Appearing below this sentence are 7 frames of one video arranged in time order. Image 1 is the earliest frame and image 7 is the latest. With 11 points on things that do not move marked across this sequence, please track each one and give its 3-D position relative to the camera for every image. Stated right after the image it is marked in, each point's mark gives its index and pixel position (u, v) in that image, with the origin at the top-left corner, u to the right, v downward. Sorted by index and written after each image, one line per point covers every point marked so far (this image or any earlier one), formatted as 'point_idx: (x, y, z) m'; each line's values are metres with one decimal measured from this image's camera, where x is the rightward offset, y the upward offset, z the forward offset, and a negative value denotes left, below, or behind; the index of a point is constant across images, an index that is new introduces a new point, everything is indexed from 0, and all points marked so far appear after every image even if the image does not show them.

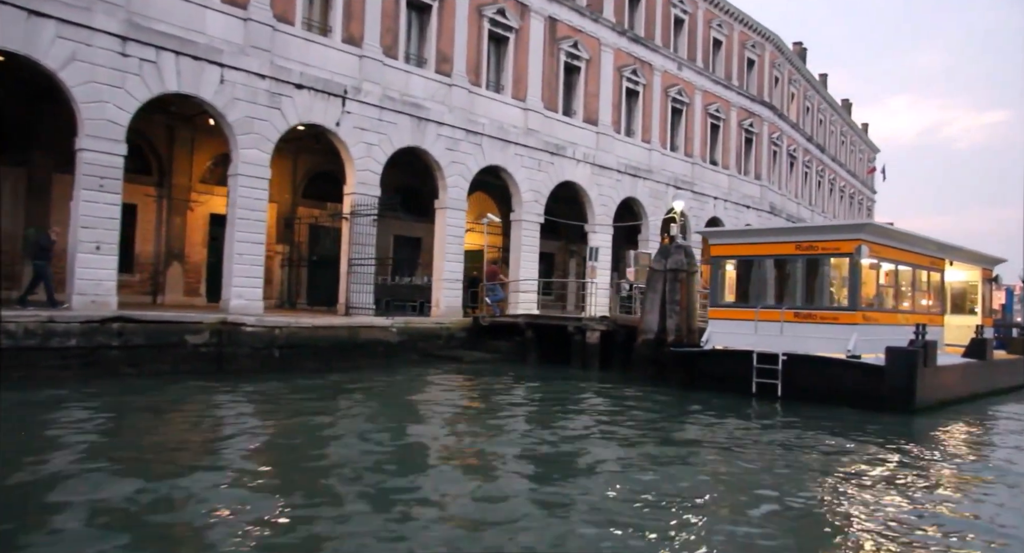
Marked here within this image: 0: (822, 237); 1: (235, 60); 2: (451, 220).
0: (+5.4, +0.7, +13.0) m
1: (-5.5, +4.3, +14.5) m
2: (-1.6, +1.5, +19.2) m
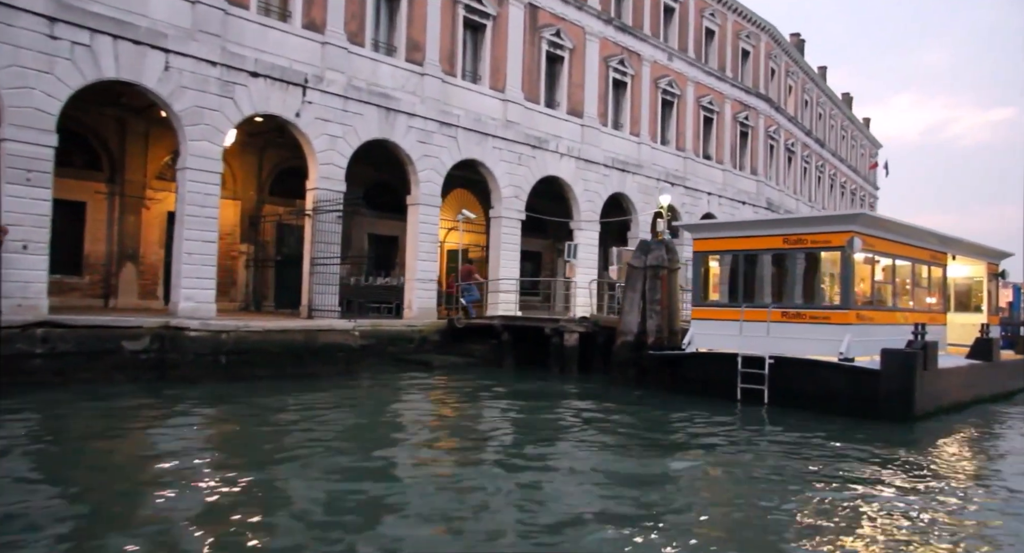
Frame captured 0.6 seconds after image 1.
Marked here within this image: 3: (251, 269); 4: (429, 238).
0: (+4.8, +0.8, +11.9) m
1: (-6.1, +4.3, +13.6) m
2: (-2.2, +1.5, +18.2) m
3: (-6.5, +0.2, +18.4) m
4: (-2.1, +1.0, +18.4) m
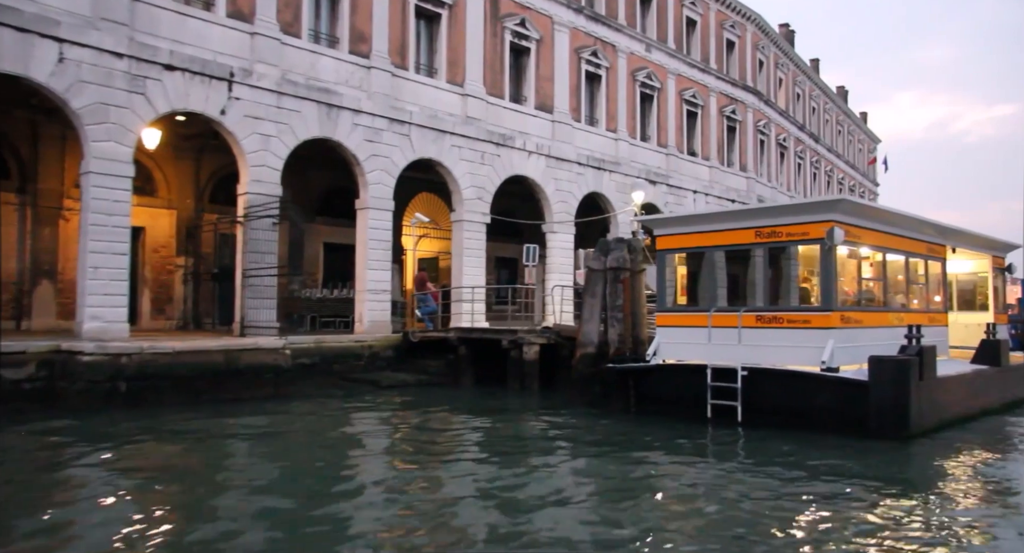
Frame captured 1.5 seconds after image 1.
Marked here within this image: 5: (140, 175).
0: (+3.8, +0.8, +10.4) m
1: (-7.2, +4.0, +12.1) m
2: (-3.2, +1.3, +16.7) m
3: (-7.4, -0.1, +16.9) m
4: (-3.1, +0.7, +16.9) m
5: (-8.3, +2.2, +16.4) m
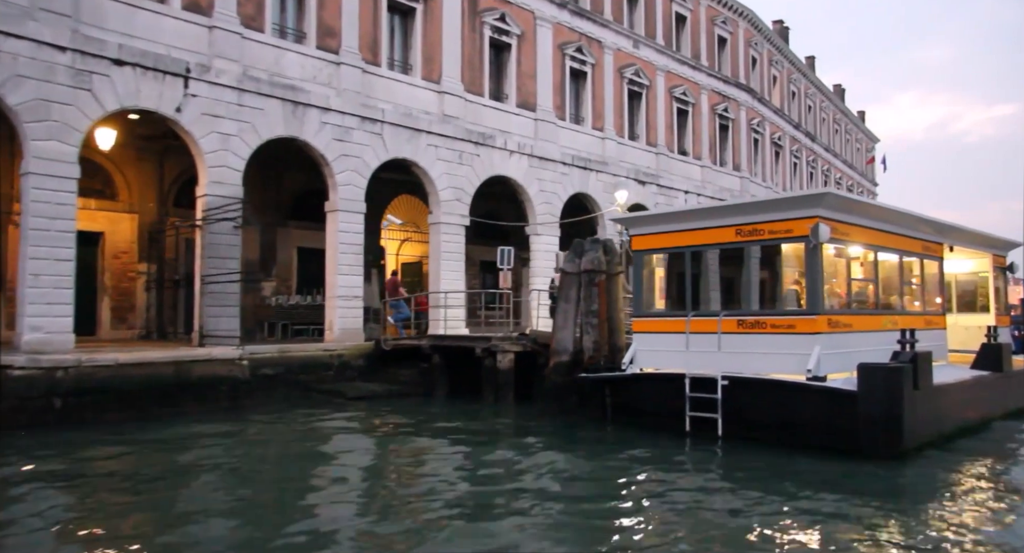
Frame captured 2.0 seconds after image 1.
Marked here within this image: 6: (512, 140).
0: (+3.3, +0.8, +9.6) m
1: (-7.7, +3.9, +11.4) m
2: (-3.7, +1.2, +16.0) m
3: (-7.9, -0.3, +16.2) m
4: (-3.6, +0.6, +16.1) m
5: (-8.8, +2.1, +15.6) m
6: (0.0, +3.7, +19.9) m
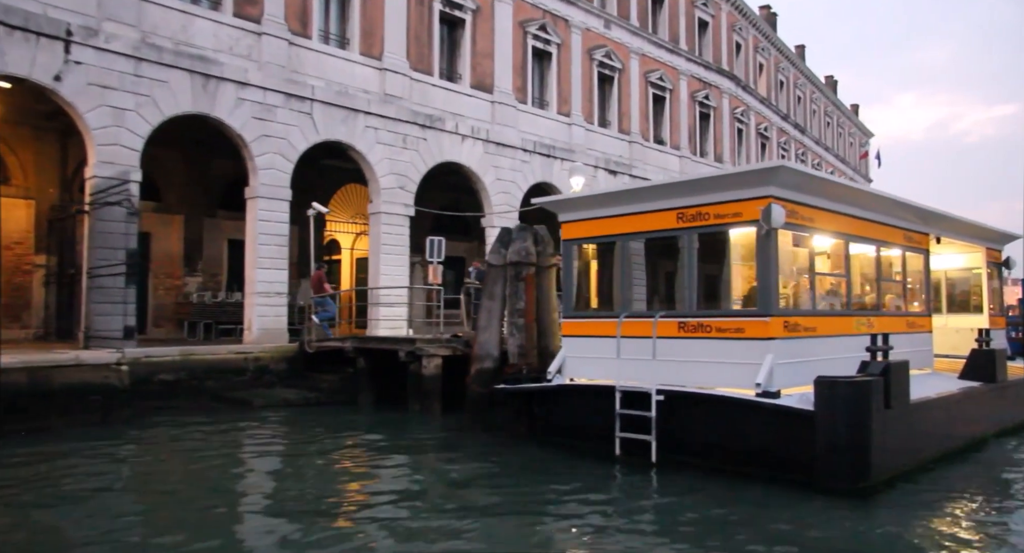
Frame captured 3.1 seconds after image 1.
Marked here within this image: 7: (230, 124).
0: (+2.1, +0.9, +8.0) m
1: (-8.8, +4.0, +9.8) m
2: (-4.8, +1.3, +14.3) m
3: (-9.1, -0.2, +14.5) m
4: (-4.7, +0.7, +14.5) m
5: (-10.0, +2.2, +14.0) m
6: (-1.2, +3.8, +18.3) m
7: (-5.3, +2.9, +13.9) m
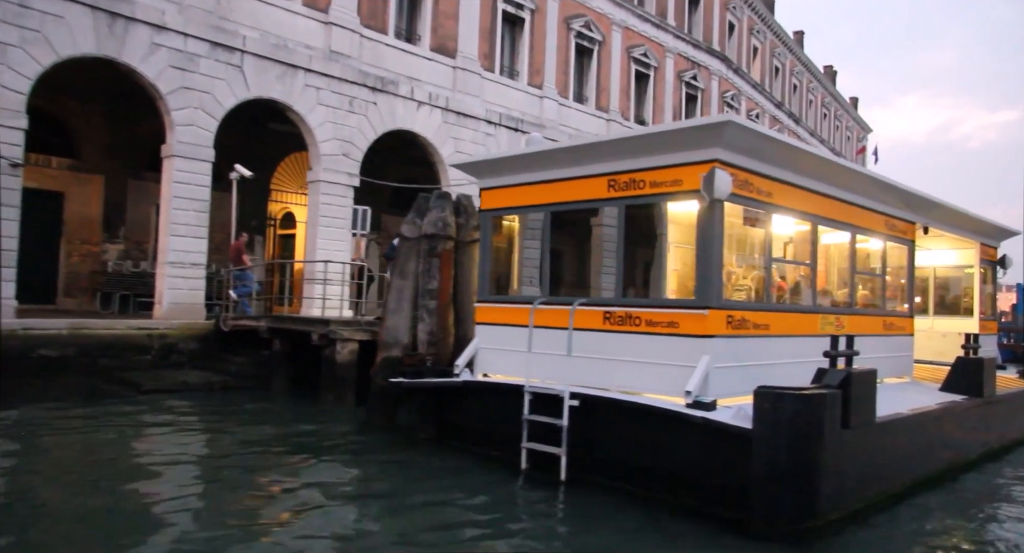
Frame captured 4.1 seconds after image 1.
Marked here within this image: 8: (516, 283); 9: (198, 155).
0: (+1.2, +1.0, +6.6) m
1: (-9.7, +4.6, +8.2) m
2: (-5.8, +1.8, +12.8) m
3: (-10.1, +0.5, +13.0) m
4: (-5.7, +1.3, +13.0) m
5: (-10.9, +3.0, +12.4) m
6: (-2.0, +4.3, +16.8) m
7: (-6.2, +3.4, +12.3) m
8: (+0.1, -0.1, +7.6) m
9: (-5.6, +2.1, +13.0) m
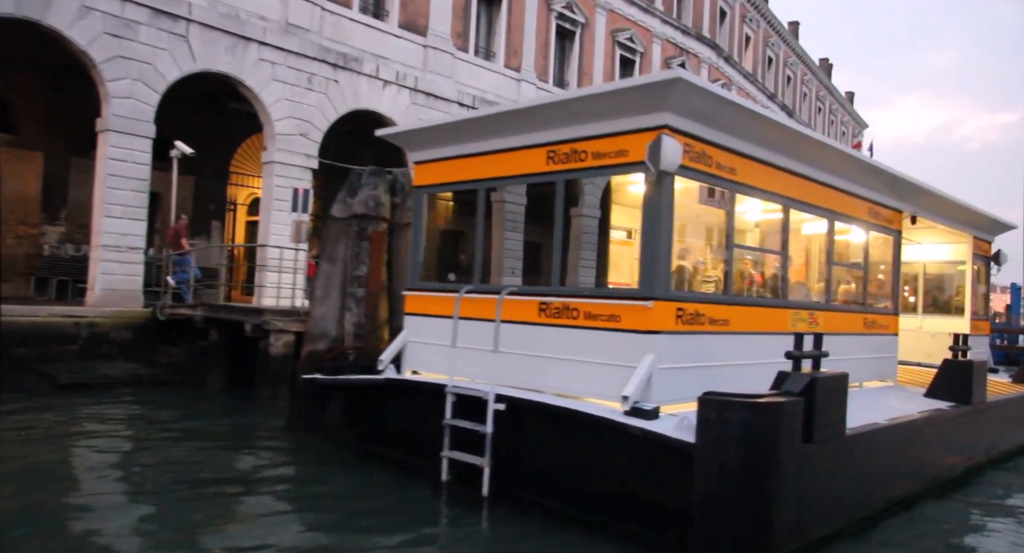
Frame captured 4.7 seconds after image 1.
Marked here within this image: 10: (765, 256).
0: (+0.6, +1.1, +5.7) m
1: (-10.2, +4.9, +7.3) m
2: (-6.4, +2.1, +11.9) m
3: (-10.8, +0.9, +12.1) m
4: (-6.4, +1.5, +12.1) m
5: (-11.5, +3.3, +11.5) m
6: (-2.7, +4.5, +15.8) m
7: (-6.8, +3.7, +11.4) m
8: (-0.6, +0.1, +6.7) m
9: (-6.2, +2.4, +12.1) m
10: (+2.2, +0.2, +6.3) m
